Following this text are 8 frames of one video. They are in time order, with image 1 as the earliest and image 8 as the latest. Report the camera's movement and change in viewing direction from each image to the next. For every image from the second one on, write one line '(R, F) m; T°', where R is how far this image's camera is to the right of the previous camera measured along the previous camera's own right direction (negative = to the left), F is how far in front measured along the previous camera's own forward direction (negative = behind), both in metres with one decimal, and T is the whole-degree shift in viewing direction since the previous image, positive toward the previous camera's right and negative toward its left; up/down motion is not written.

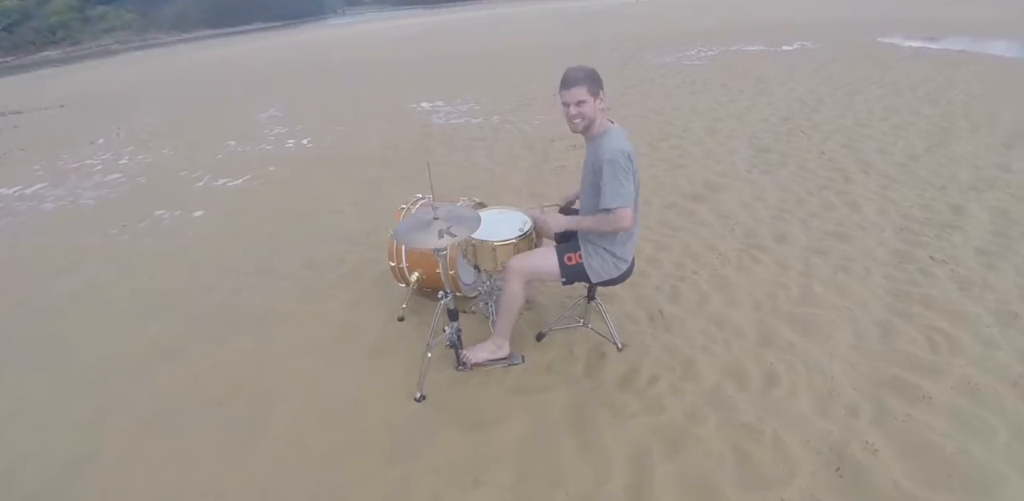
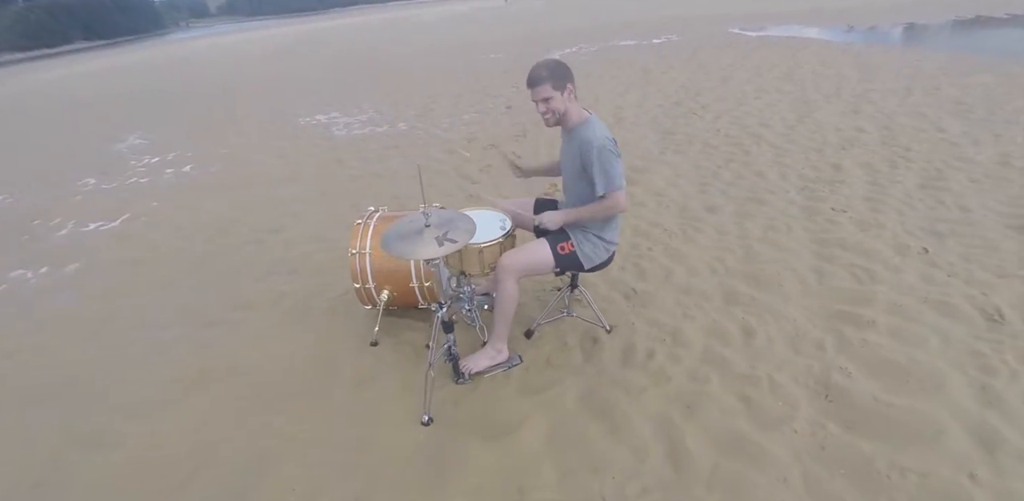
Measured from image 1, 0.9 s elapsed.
(-0.4, +0.1) m; +12°
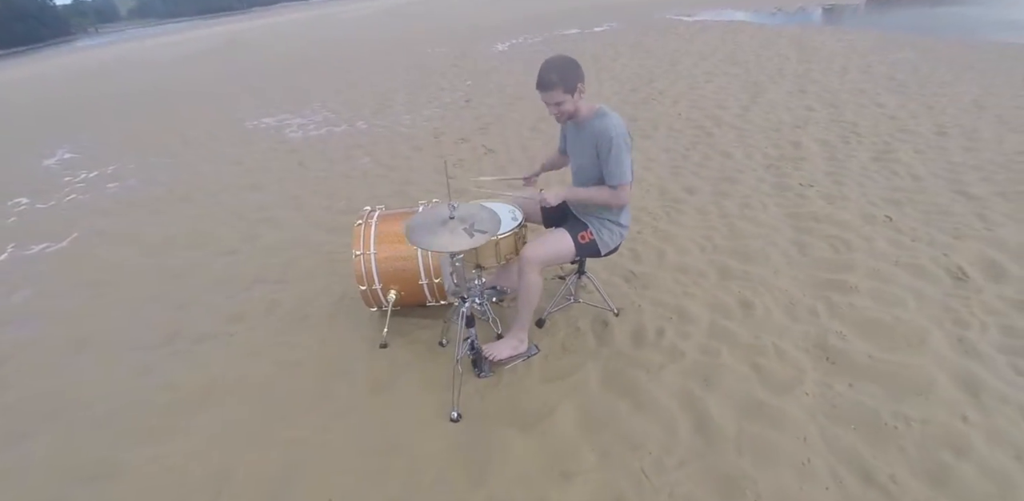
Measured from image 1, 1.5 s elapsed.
(-0.3, 0.0) m; +6°
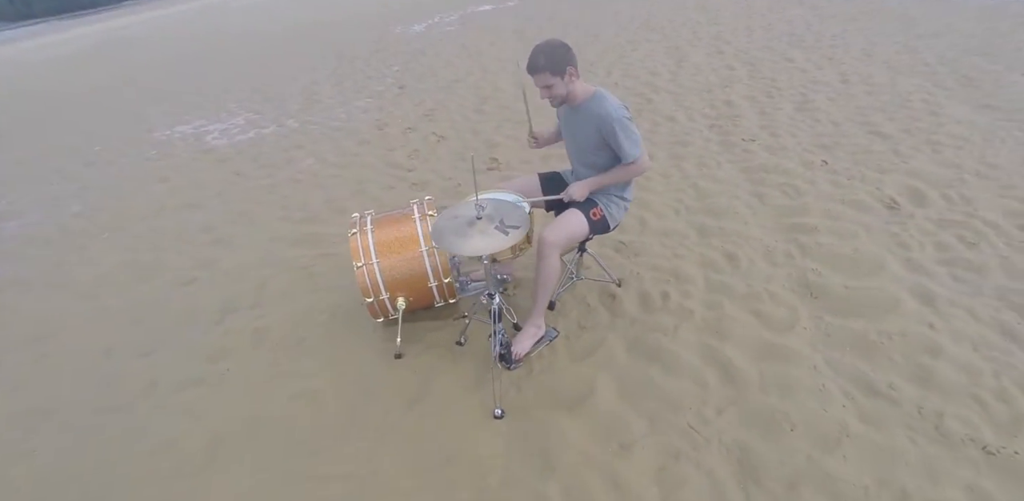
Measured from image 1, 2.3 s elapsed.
(-0.4, 0.0) m; +9°
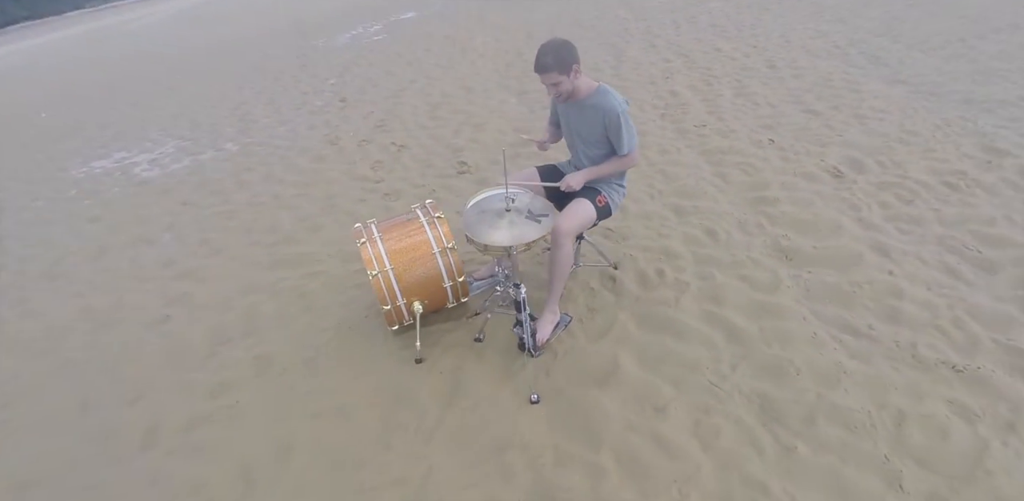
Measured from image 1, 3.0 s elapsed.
(-0.4, -0.1) m; +7°
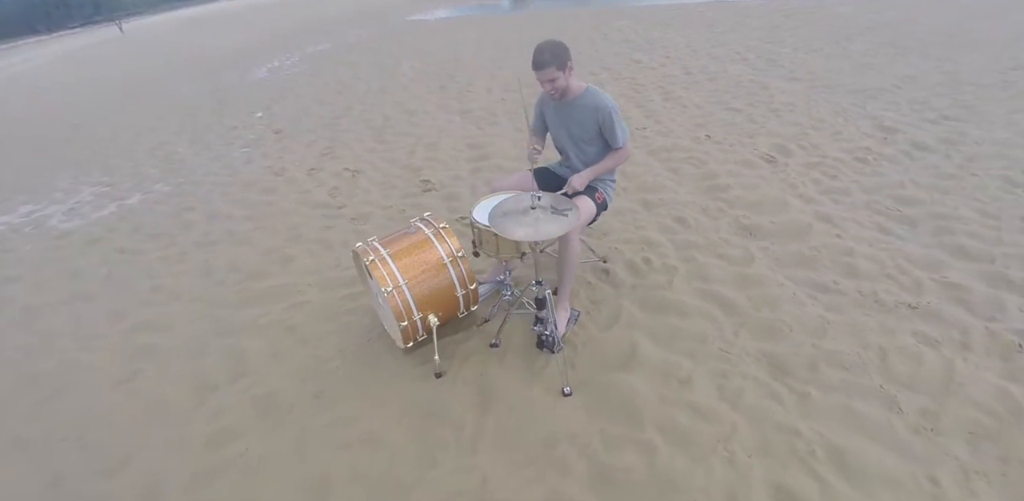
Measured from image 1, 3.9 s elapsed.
(-0.4, 0.0) m; +9°
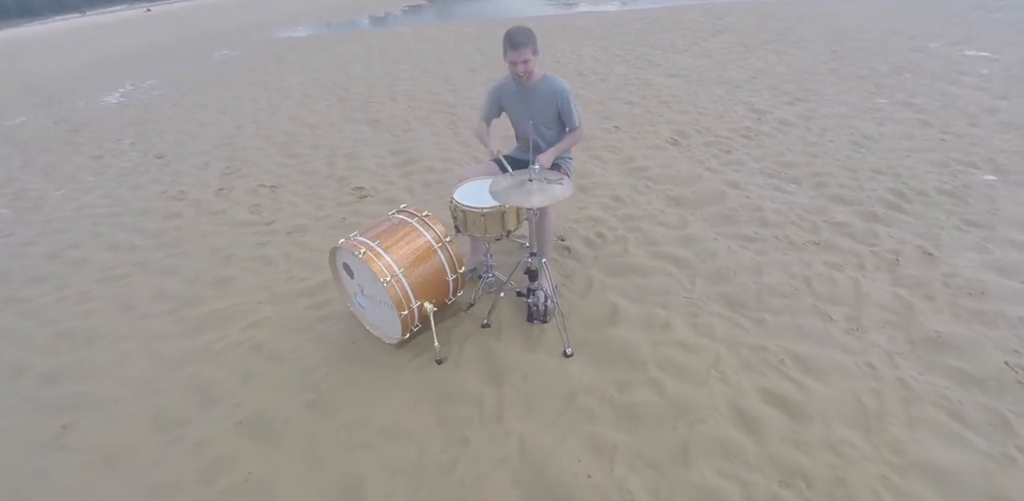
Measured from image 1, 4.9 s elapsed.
(-0.5, -0.1) m; +13°
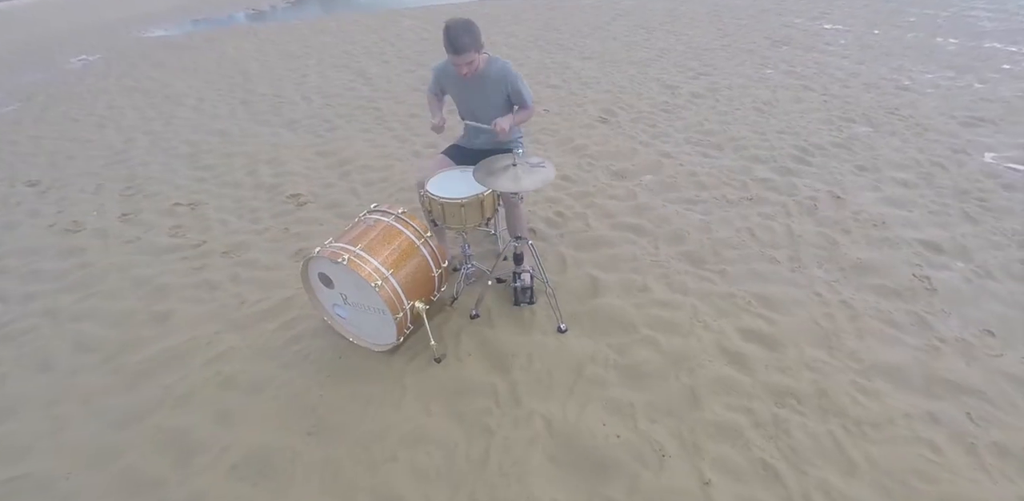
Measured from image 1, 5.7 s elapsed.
(-0.4, 0.0) m; +11°
